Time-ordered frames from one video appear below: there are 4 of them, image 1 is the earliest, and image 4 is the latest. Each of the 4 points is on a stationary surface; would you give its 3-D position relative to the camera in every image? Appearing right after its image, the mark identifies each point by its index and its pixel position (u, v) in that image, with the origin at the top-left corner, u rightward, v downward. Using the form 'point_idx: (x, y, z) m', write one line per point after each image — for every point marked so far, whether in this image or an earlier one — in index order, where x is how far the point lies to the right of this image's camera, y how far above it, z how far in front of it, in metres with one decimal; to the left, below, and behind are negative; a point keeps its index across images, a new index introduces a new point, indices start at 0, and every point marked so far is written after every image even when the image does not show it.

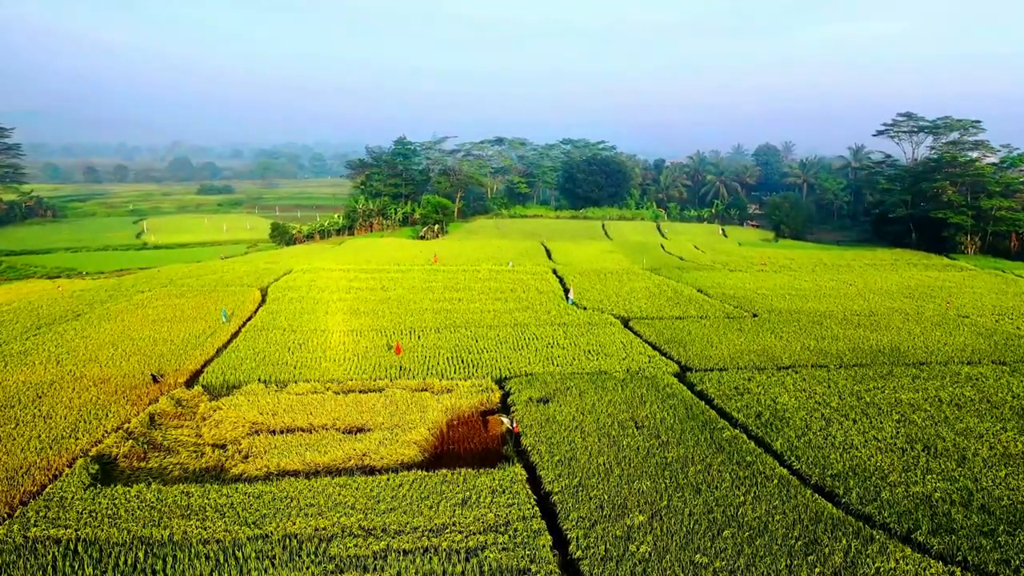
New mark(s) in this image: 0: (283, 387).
0: (-6.9, -3.0, +19.5) m
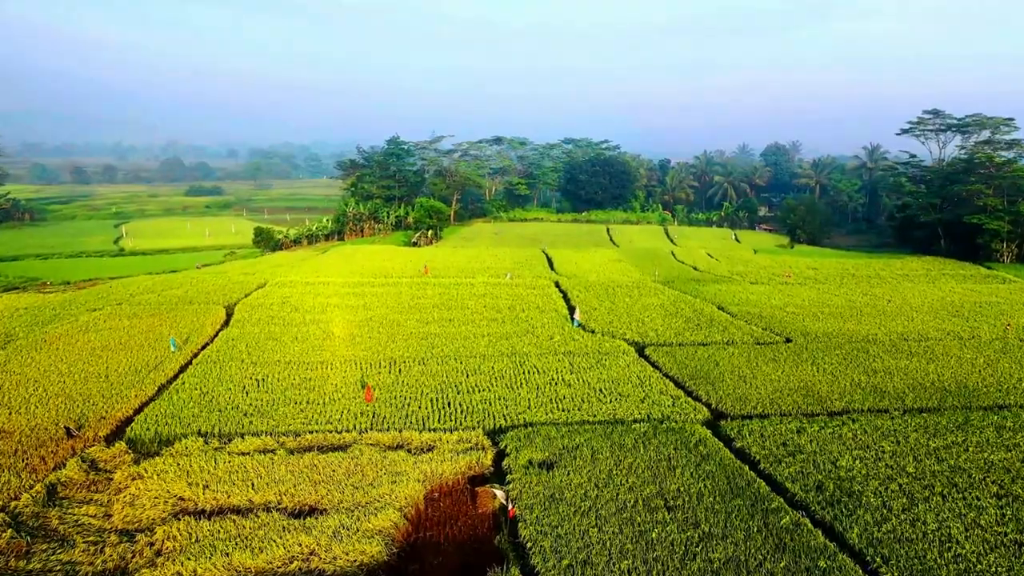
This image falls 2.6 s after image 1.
0: (-7.0, -3.8, +15.9) m
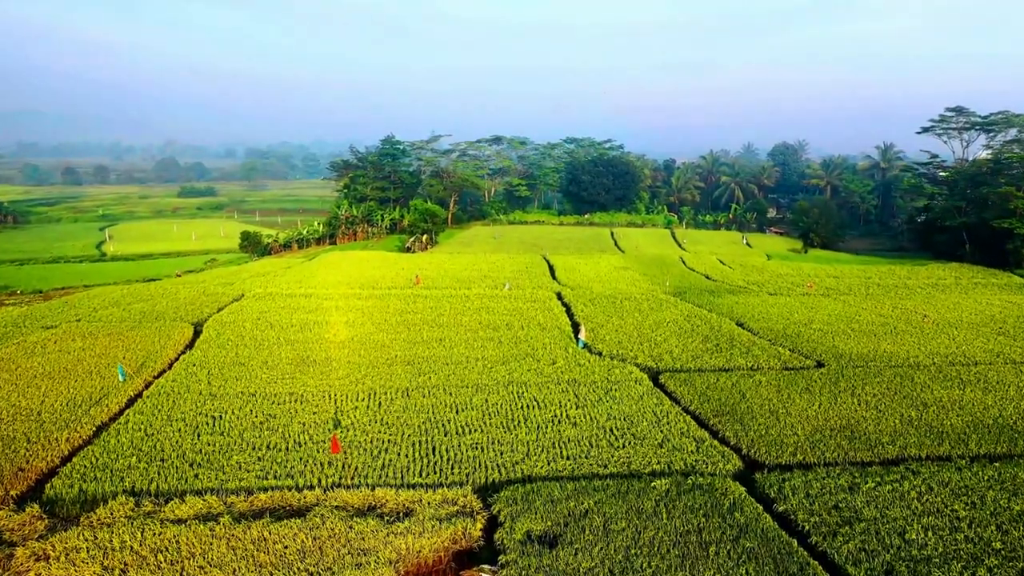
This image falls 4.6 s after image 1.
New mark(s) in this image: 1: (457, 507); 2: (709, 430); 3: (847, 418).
0: (-7.1, -4.4, +13.2) m
1: (-1.1, -4.4, +13.1) m
2: (+5.1, -3.7, +16.9) m
3: (+9.0, -3.5, +17.4) m
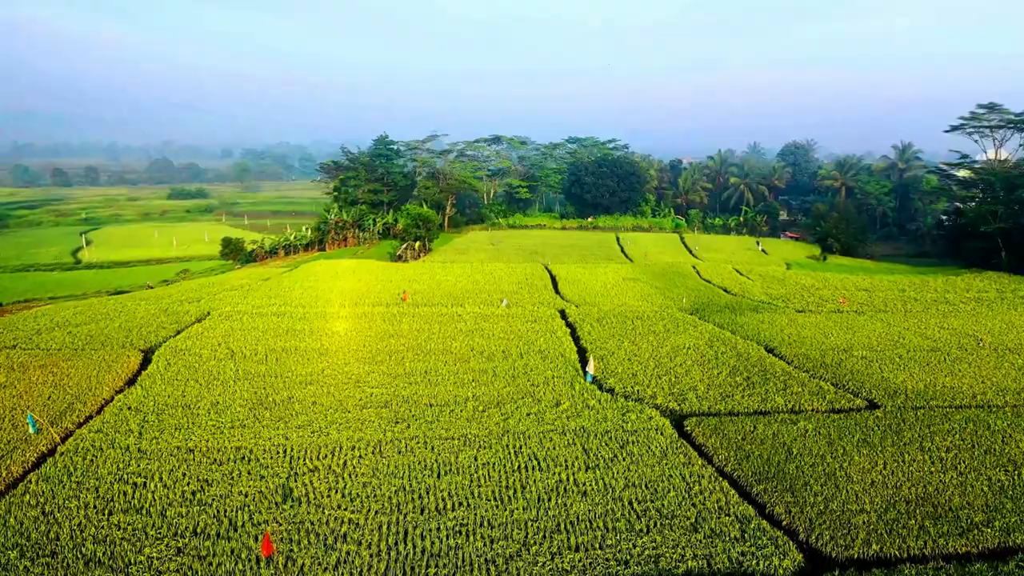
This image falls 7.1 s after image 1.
0: (-7.2, -5.2, +9.8) m
1: (-1.2, -5.2, +9.7) m
2: (+5.0, -4.4, +13.5) m
3: (+8.8, -4.2, +14.0) m
